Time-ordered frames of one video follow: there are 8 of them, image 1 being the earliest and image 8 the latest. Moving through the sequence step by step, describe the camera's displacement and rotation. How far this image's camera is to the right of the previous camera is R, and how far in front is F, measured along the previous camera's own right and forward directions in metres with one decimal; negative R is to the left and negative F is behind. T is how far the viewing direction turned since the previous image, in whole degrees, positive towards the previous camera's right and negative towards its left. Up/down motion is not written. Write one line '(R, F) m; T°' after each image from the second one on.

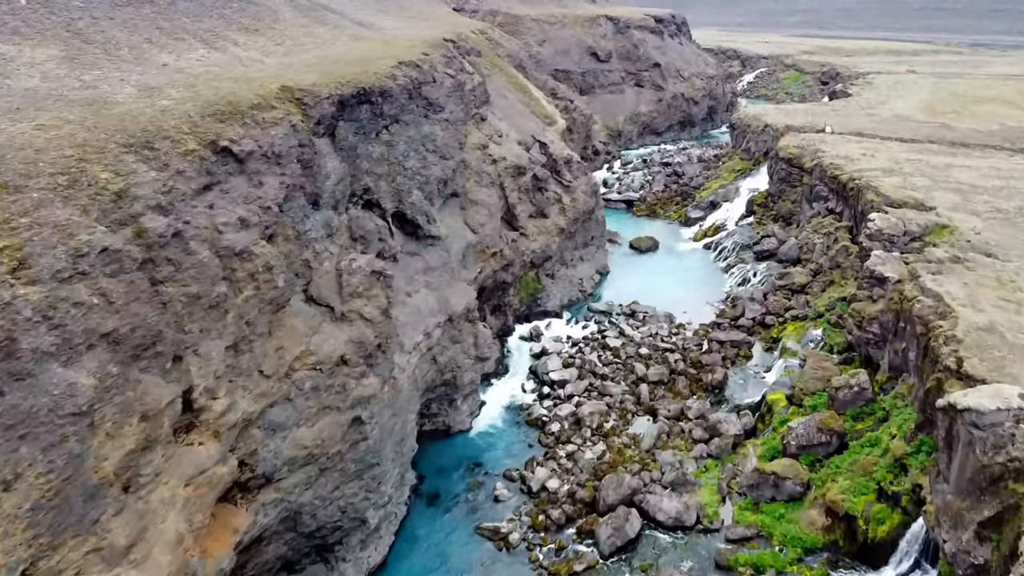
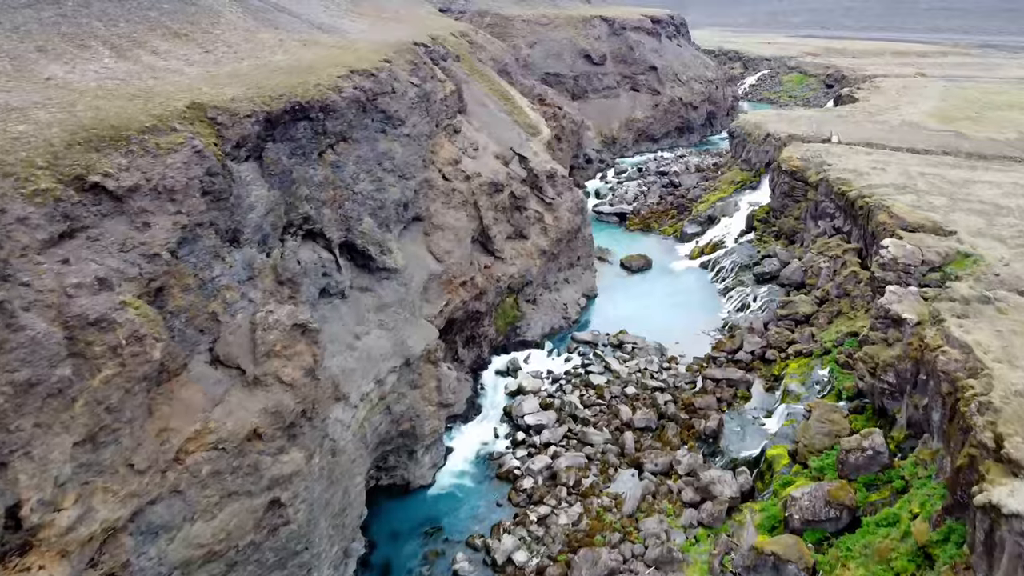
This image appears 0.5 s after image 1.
(+1.1, +3.4) m; 0°
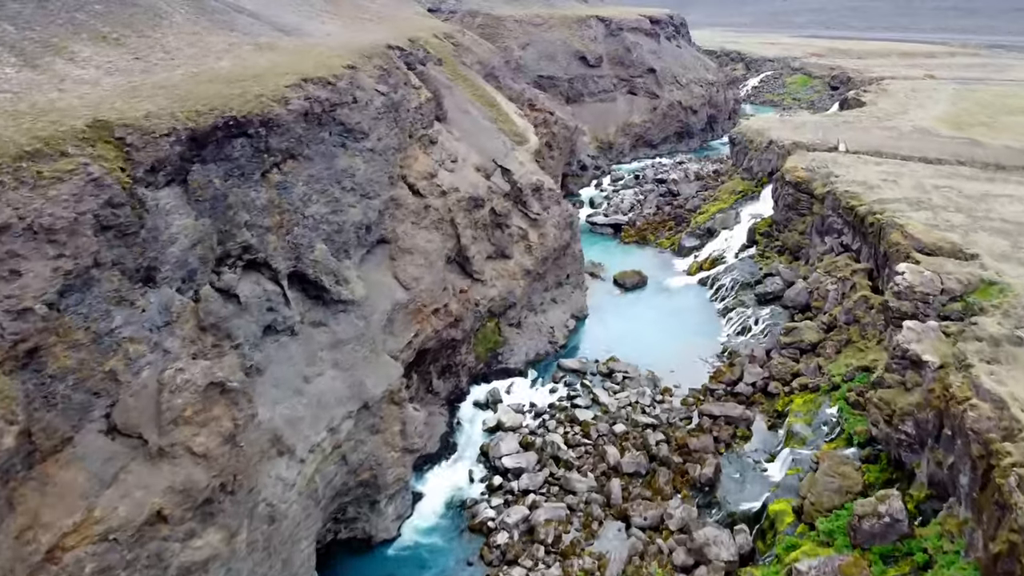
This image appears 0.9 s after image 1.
(+0.8, +2.7) m; 0°
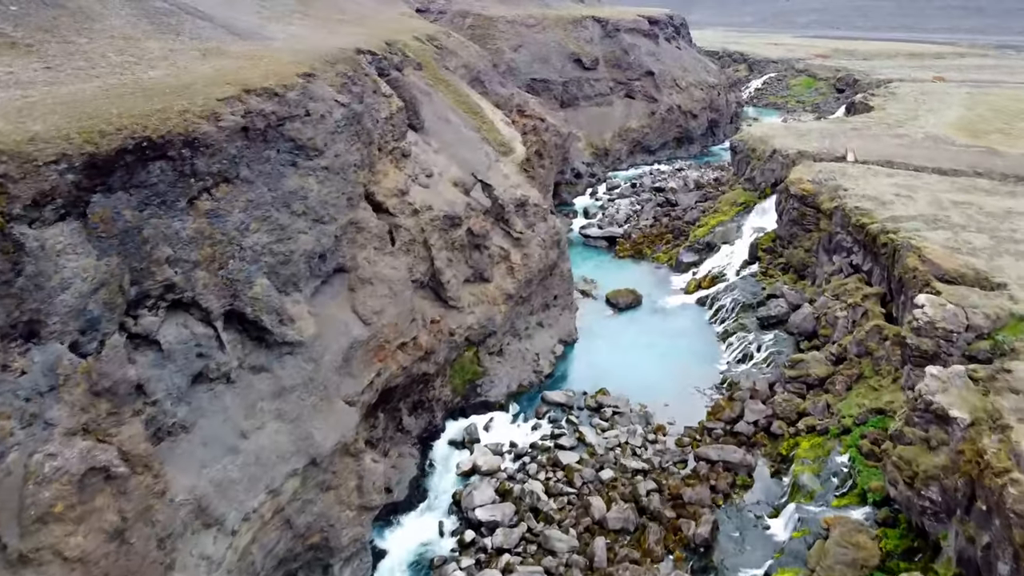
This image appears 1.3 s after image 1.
(+0.8, +2.7) m; 0°
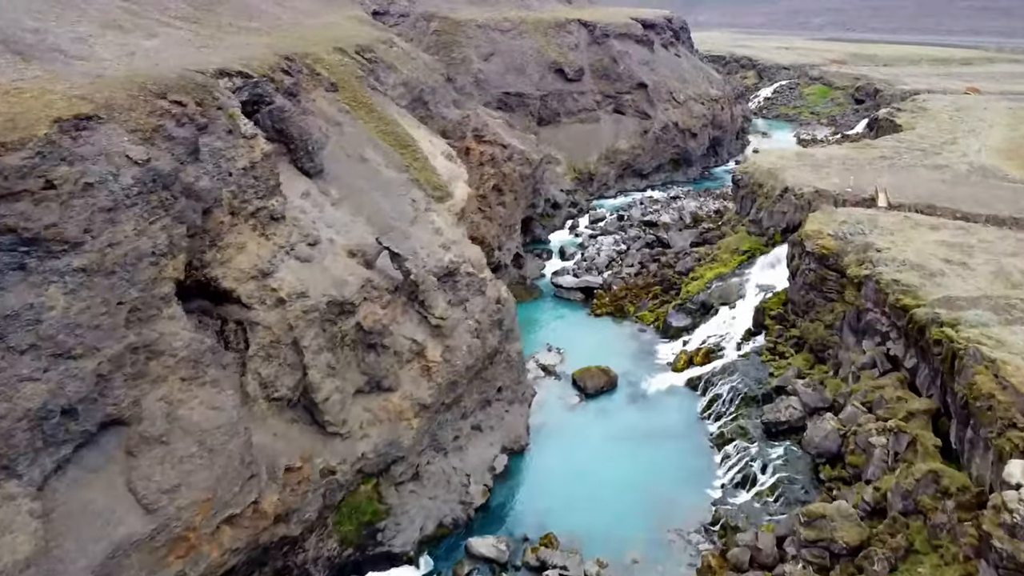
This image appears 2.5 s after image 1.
(+2.5, +8.2) m; -1°
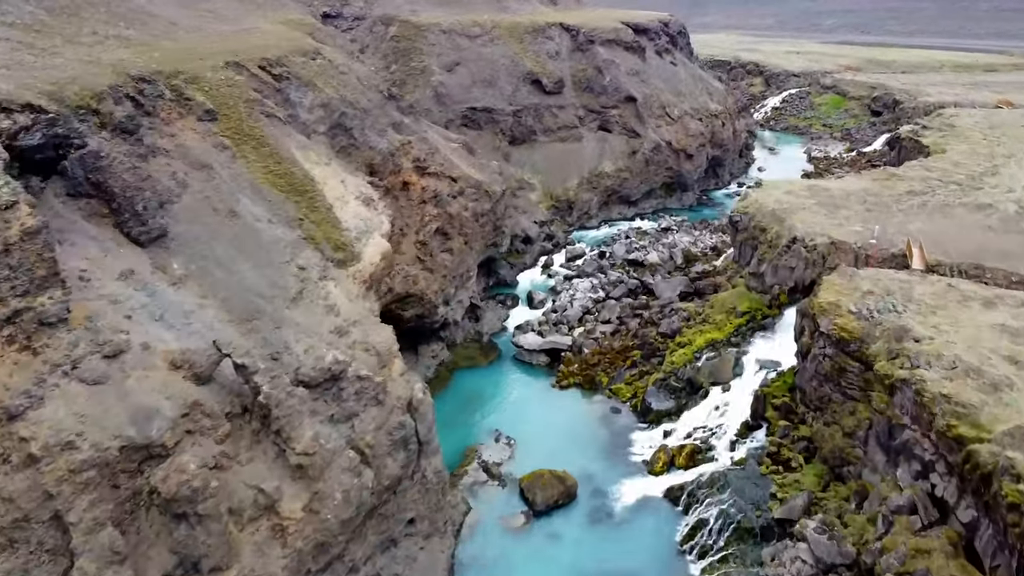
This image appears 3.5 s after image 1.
(+2.2, +6.8) m; -1°
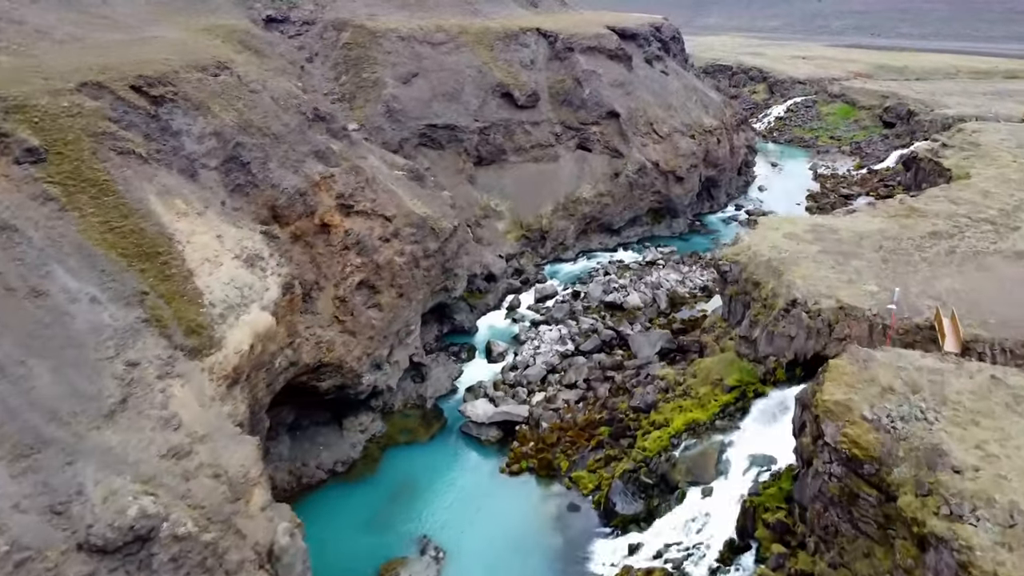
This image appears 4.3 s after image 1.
(+2.0, +5.4) m; 0°
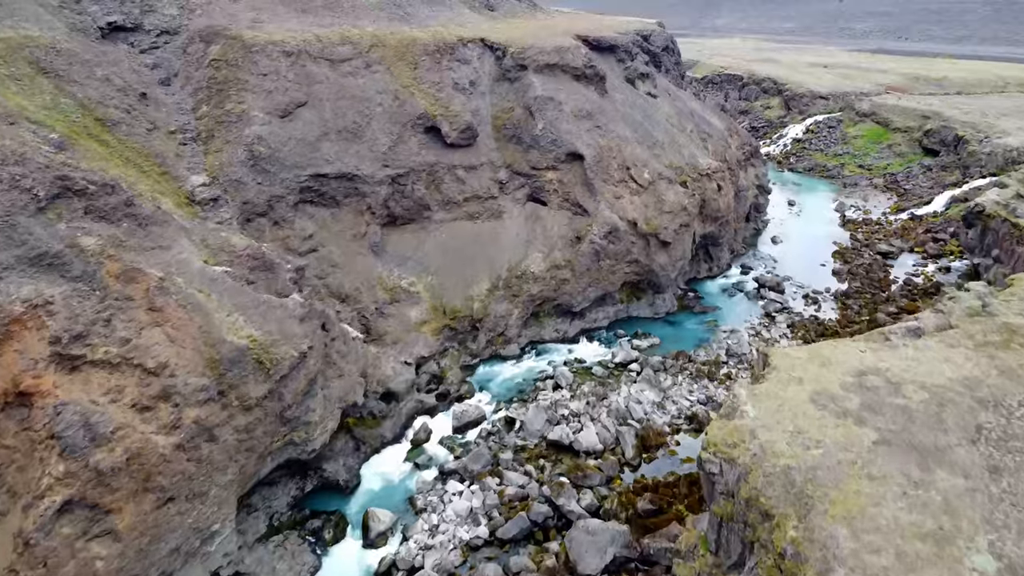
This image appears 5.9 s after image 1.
(+3.2, +11.0) m; -1°
